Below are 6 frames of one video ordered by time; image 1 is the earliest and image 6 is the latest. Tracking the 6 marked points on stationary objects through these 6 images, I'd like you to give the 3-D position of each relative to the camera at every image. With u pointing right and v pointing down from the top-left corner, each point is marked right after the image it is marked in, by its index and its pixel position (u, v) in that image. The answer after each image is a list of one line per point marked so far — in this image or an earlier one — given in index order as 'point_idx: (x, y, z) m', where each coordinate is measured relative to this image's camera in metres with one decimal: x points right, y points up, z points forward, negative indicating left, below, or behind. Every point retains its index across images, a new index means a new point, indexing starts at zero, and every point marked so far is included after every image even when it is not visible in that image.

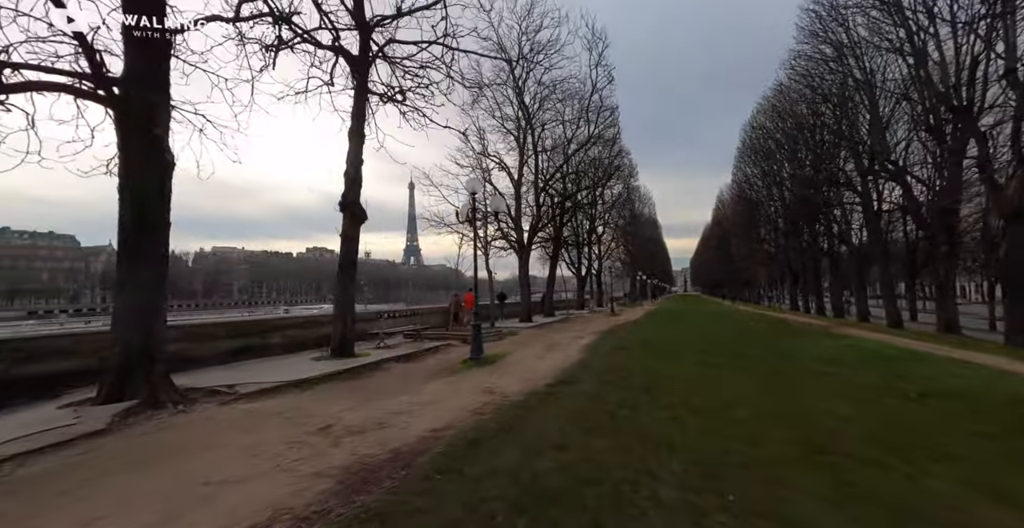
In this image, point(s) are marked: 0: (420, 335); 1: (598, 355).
0: (-3.7, -2.9, +17.9) m
1: (+2.9, -3.2, +15.7) m
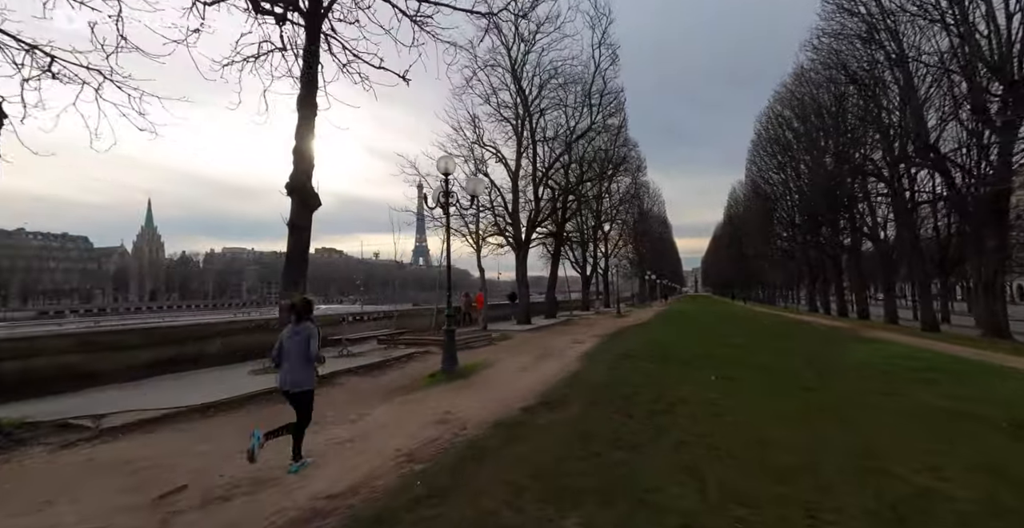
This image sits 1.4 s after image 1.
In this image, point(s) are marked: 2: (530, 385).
0: (-4.2, -2.7, +15.7) m
1: (+2.5, -3.0, +13.4) m
2: (+0.5, -2.8, +10.7) m
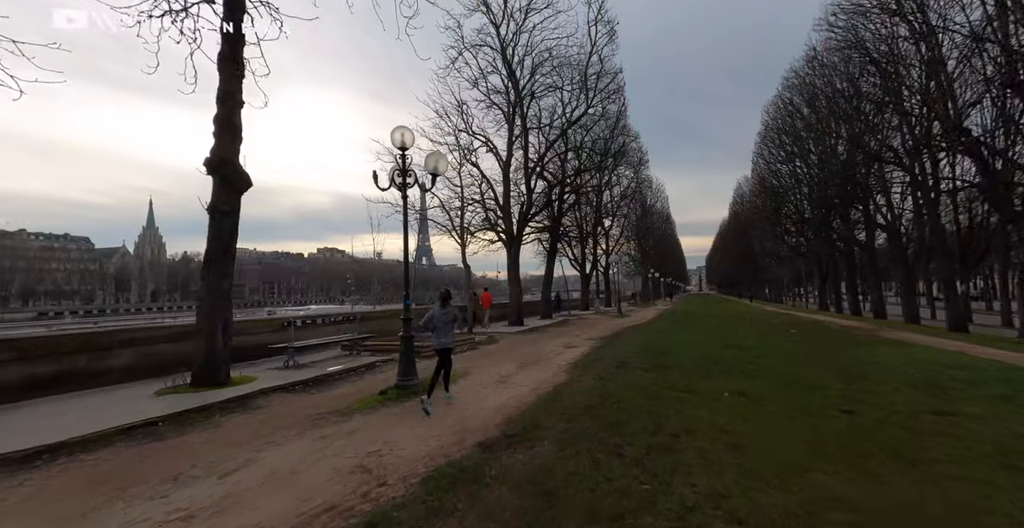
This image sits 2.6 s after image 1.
0: (-4.8, -2.6, +13.8) m
1: (+1.8, -2.8, +11.4) m
2: (-0.2, -2.7, +8.7) m
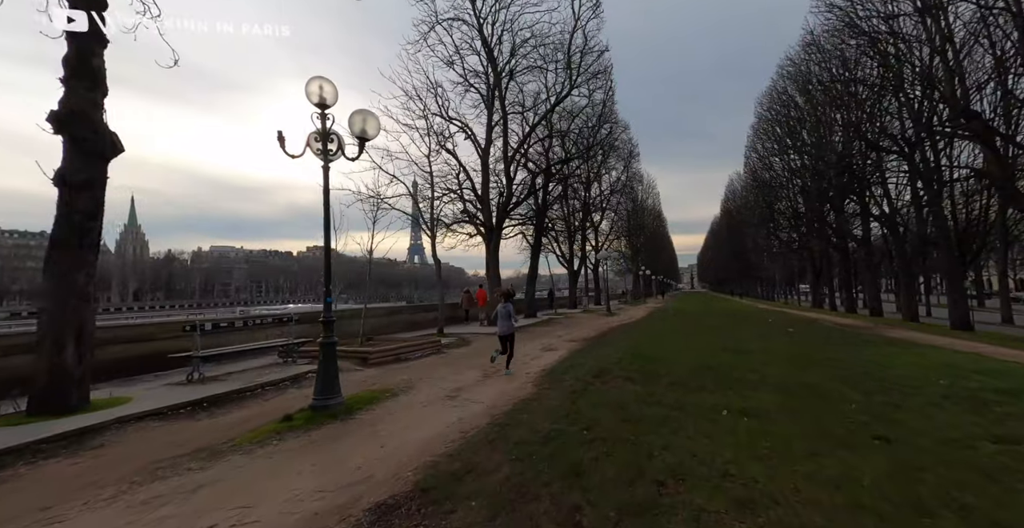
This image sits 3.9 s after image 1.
0: (-5.8, -2.4, +11.7) m
1: (+0.9, -2.6, +9.4) m
2: (-1.1, -2.5, +6.7) m
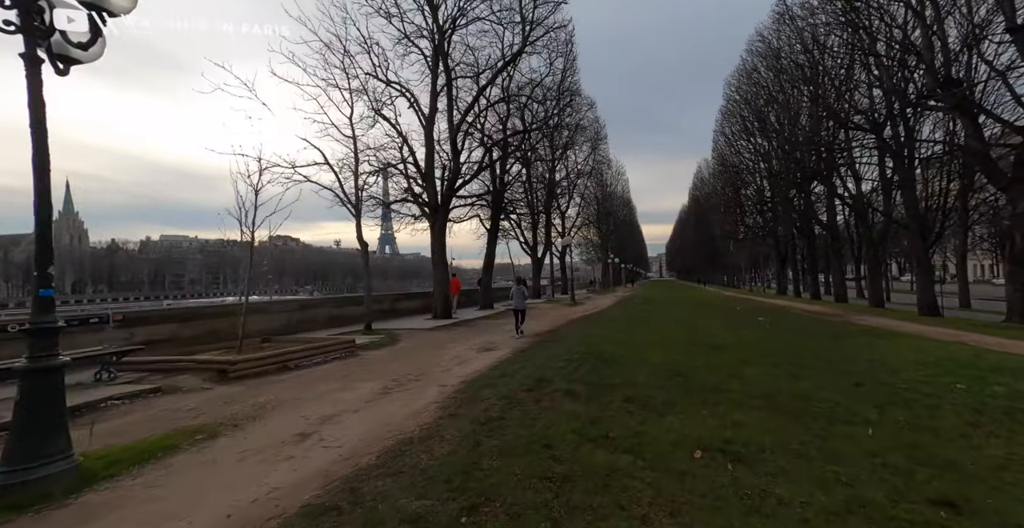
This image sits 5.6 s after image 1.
0: (-7.5, -2.0, +8.5) m
1: (-0.7, -2.2, +6.6) m
2: (-2.5, -2.2, +3.8) m
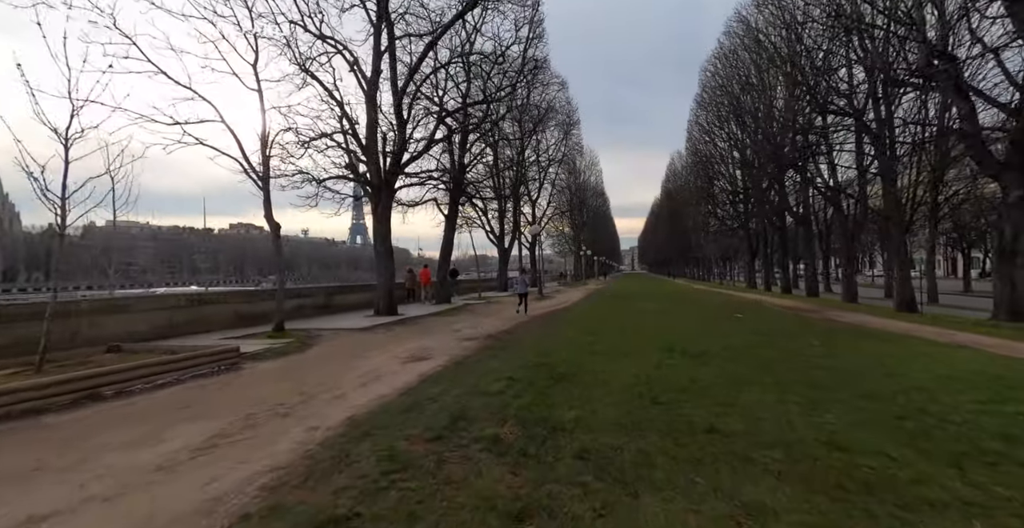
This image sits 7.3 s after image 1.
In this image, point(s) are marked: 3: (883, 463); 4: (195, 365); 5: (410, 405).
0: (-8.7, -1.7, +5.2) m
1: (-1.8, -2.1, +3.8) m
2: (-3.5, -2.0, +0.8) m
3: (+4.2, -2.2, +5.0) m
4: (-6.4, -2.0, +9.2) m
5: (-1.5, -2.1, +6.7) m
